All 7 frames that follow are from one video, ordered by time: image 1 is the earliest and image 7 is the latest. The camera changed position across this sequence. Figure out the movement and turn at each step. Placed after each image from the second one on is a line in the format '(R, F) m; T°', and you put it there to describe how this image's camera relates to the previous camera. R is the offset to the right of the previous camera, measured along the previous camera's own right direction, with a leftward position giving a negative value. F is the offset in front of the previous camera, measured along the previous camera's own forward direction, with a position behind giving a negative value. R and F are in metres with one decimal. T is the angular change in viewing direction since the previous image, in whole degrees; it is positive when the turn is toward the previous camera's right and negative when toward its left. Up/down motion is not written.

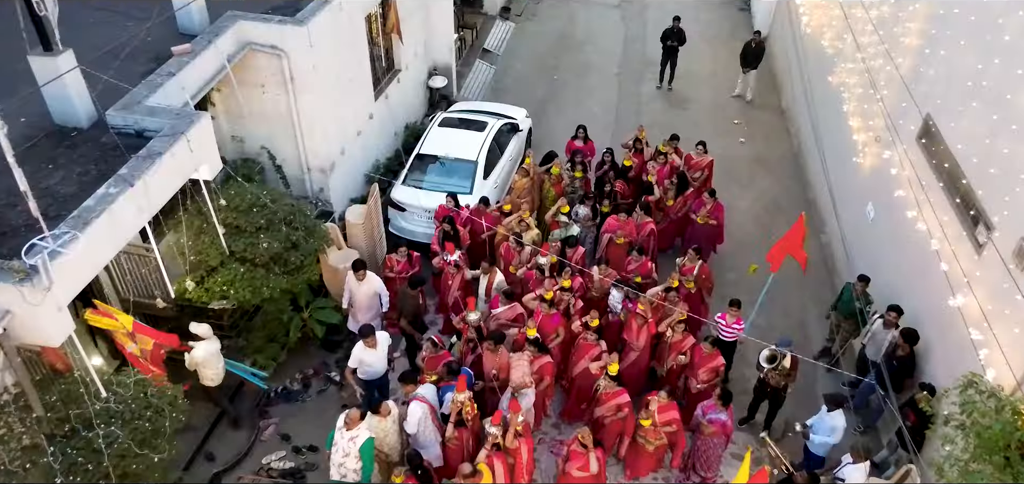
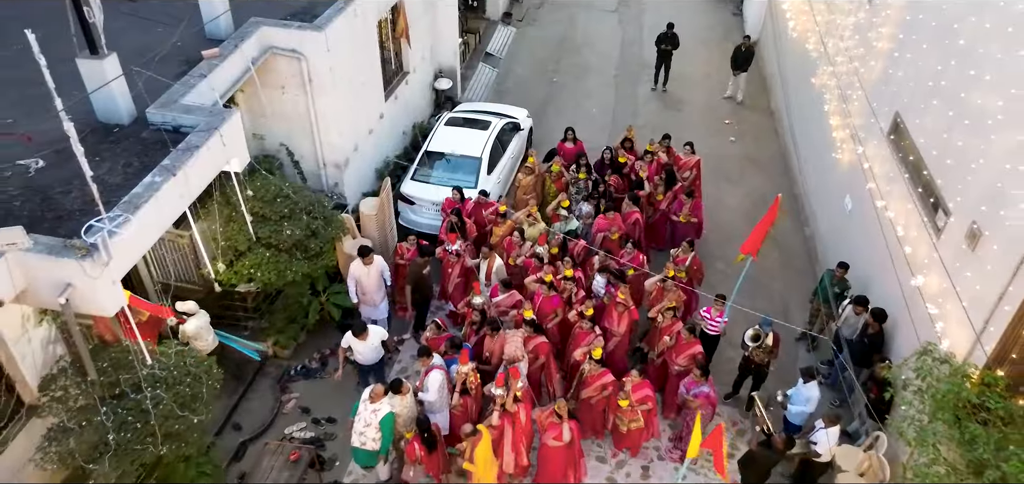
(0.0, -0.6) m; 0°
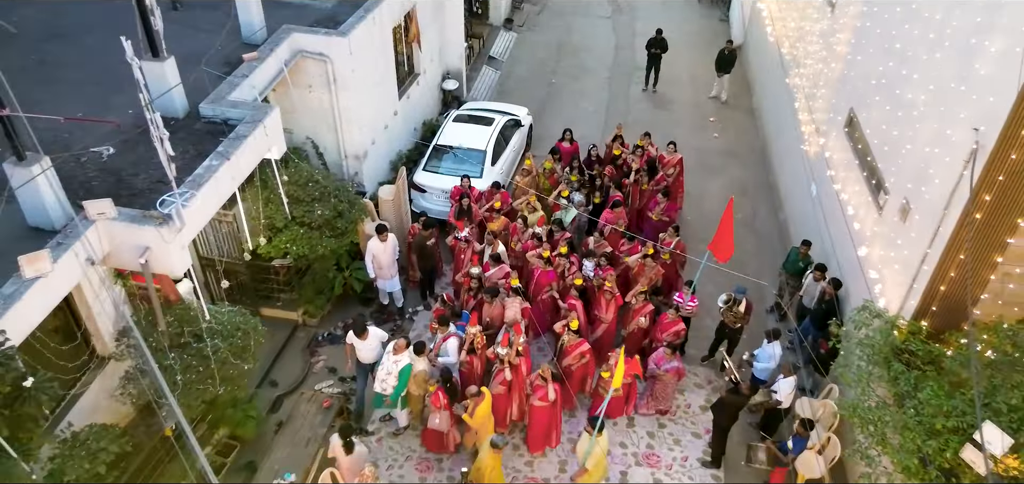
(0.0, -1.0) m; 0°
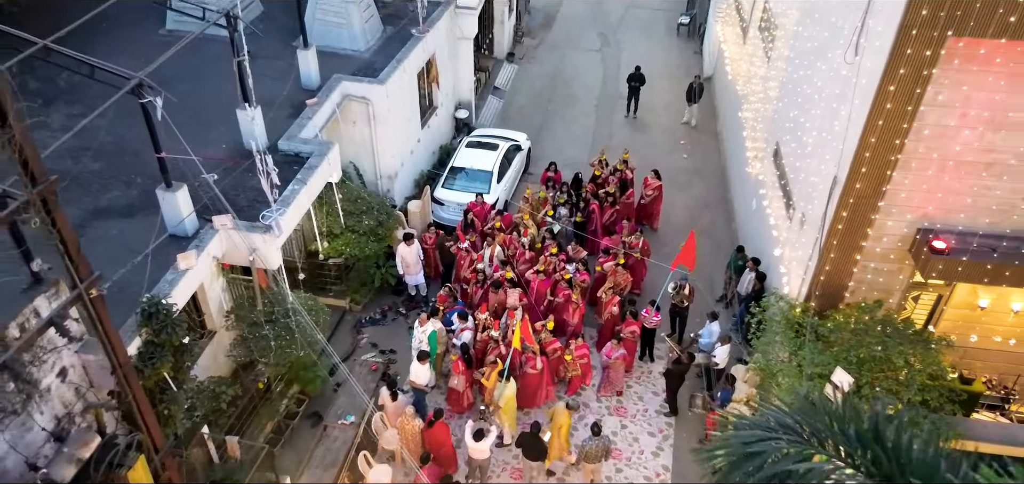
(0.0, -2.4) m; 0°
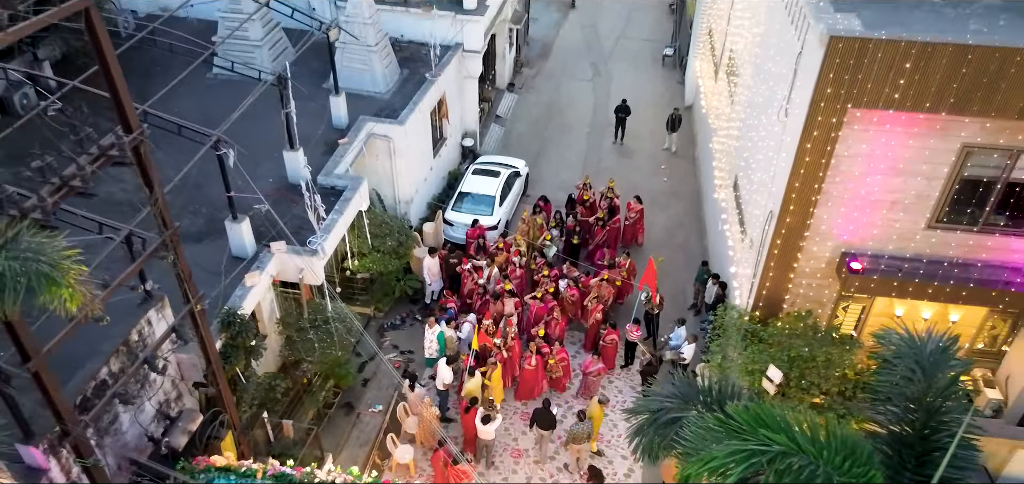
(0.0, -2.0) m; 0°
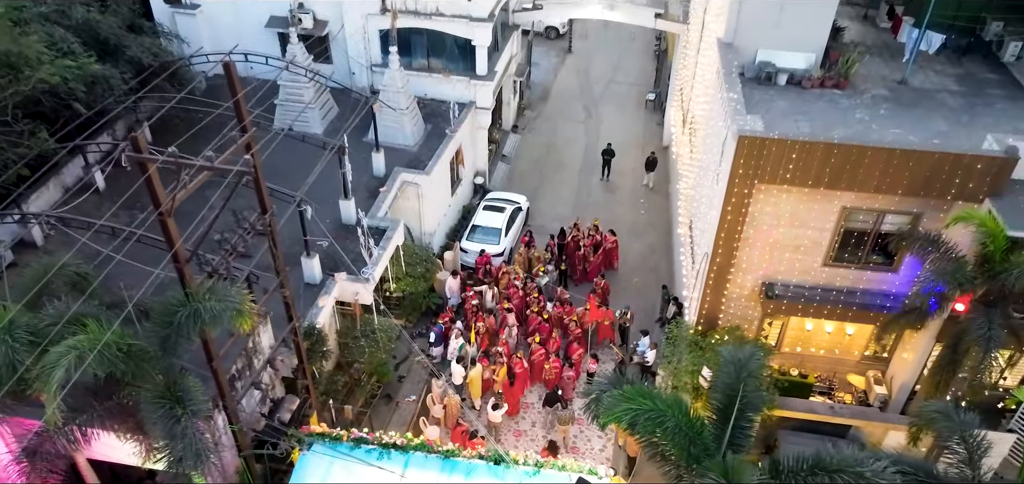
(0.0, -3.5) m; 0°
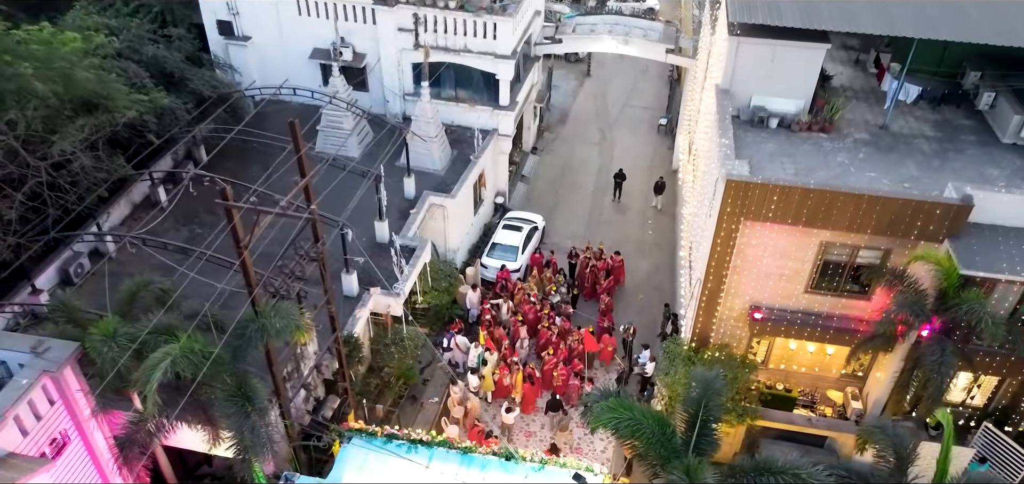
(+0.1, -1.8) m; -2°
